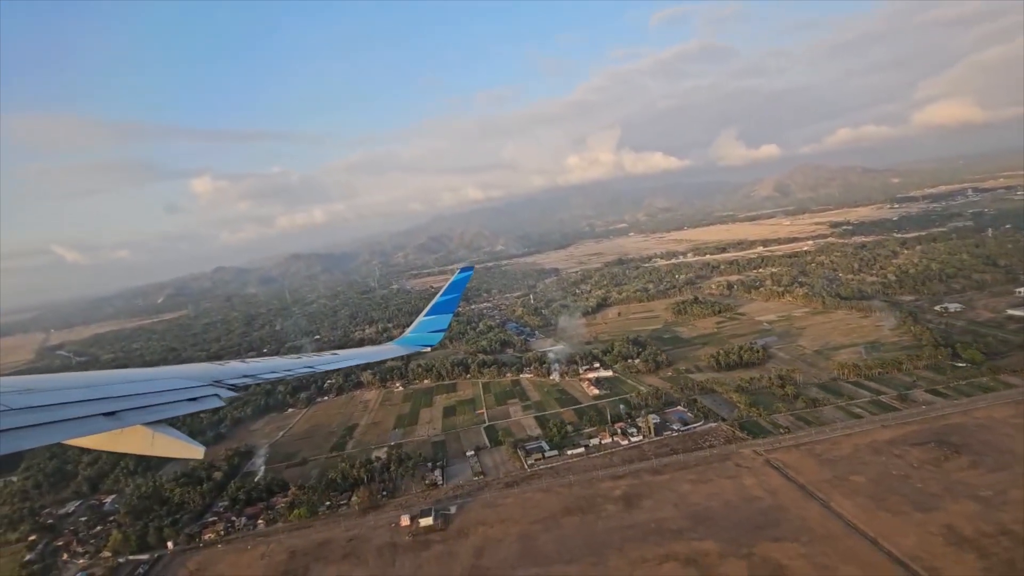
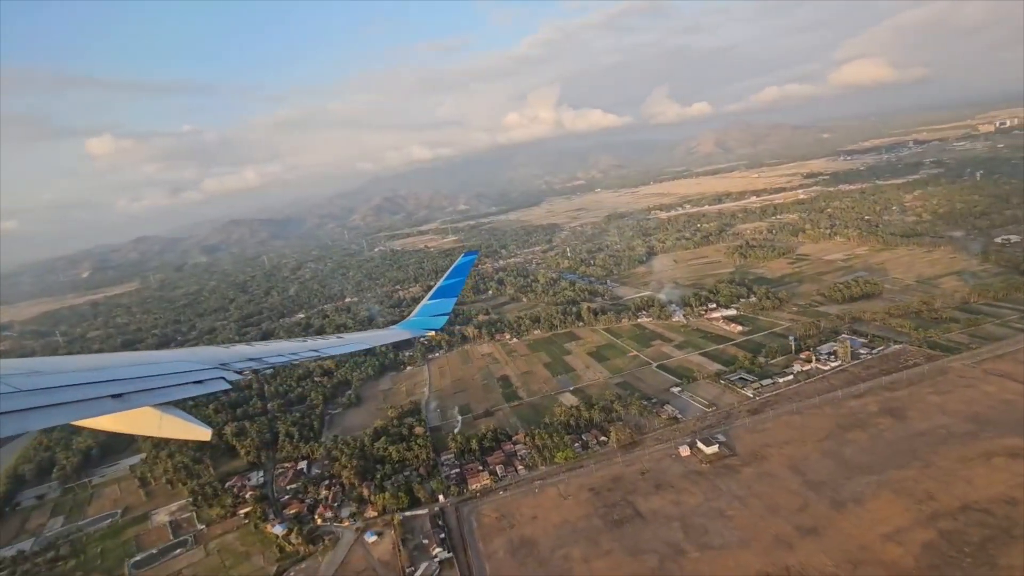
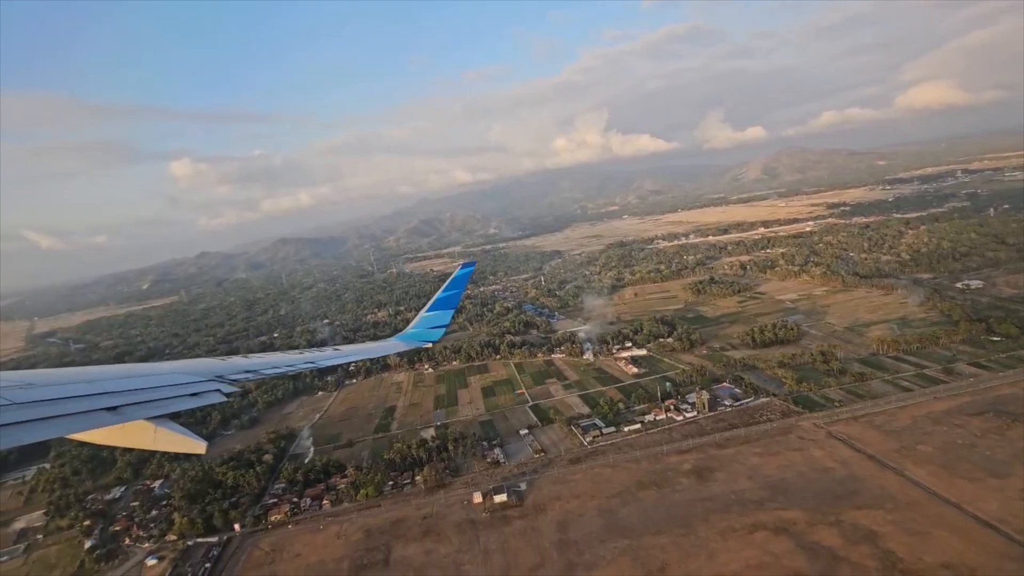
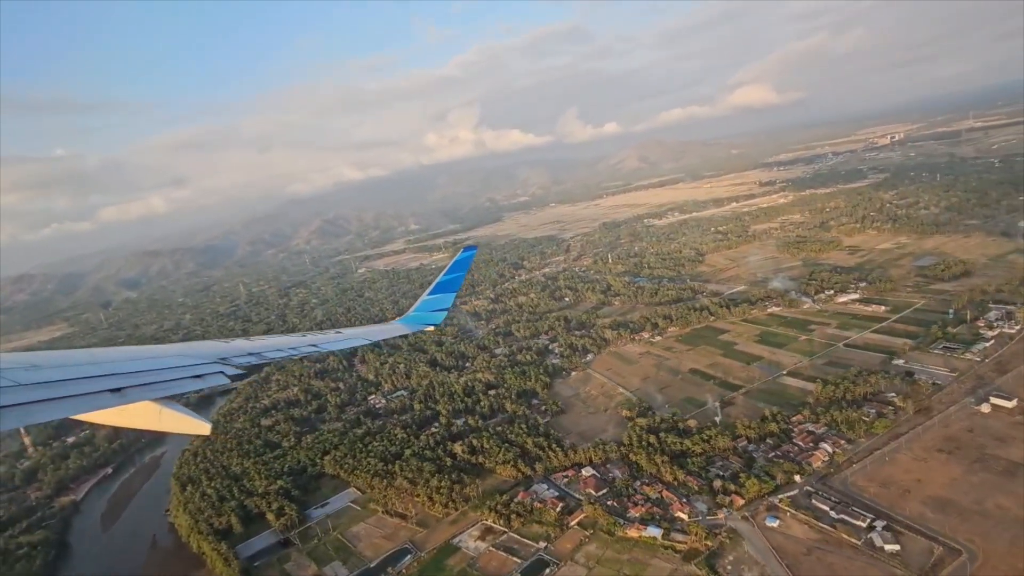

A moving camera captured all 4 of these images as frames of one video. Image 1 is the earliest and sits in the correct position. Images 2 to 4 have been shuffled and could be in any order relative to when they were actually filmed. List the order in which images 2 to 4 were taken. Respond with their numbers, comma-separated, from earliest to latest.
3, 2, 4
